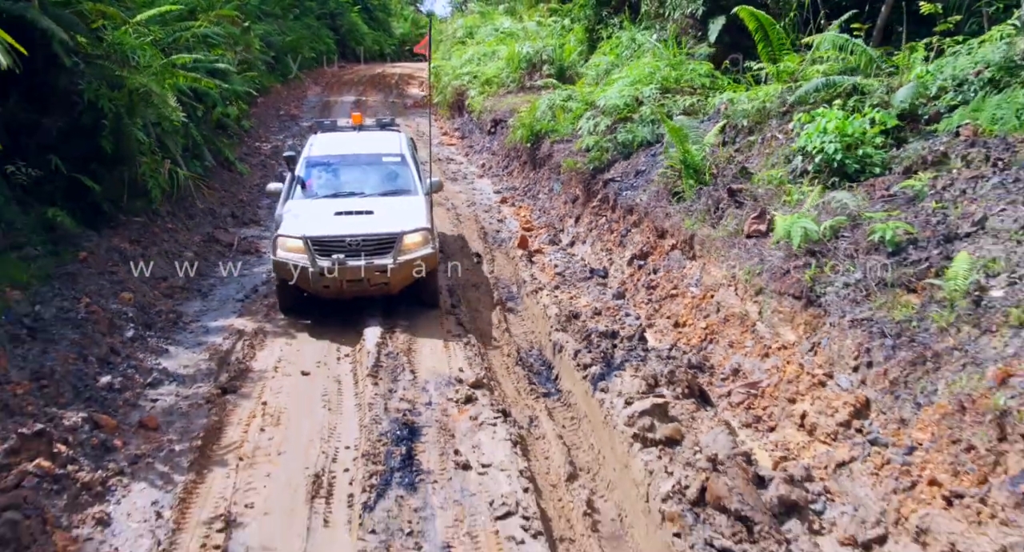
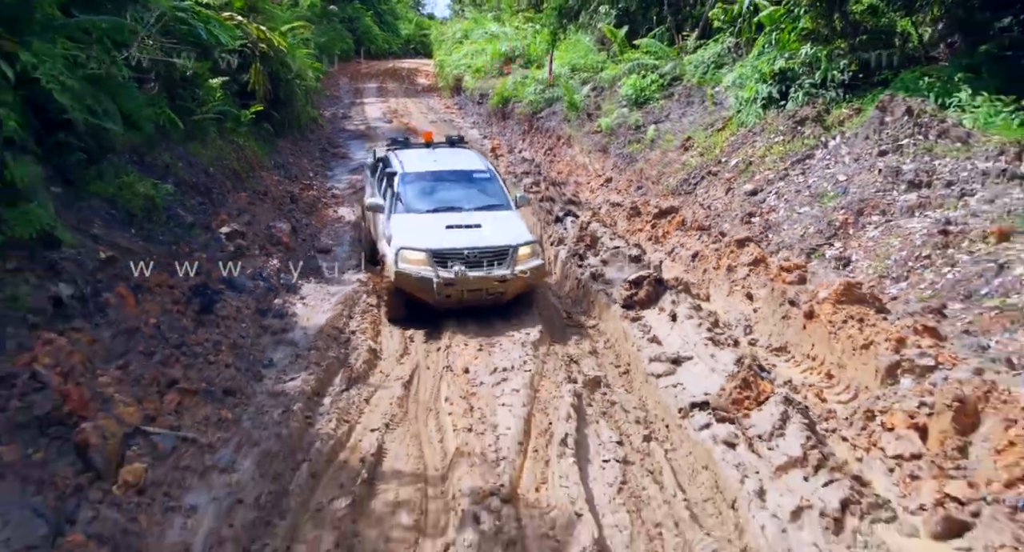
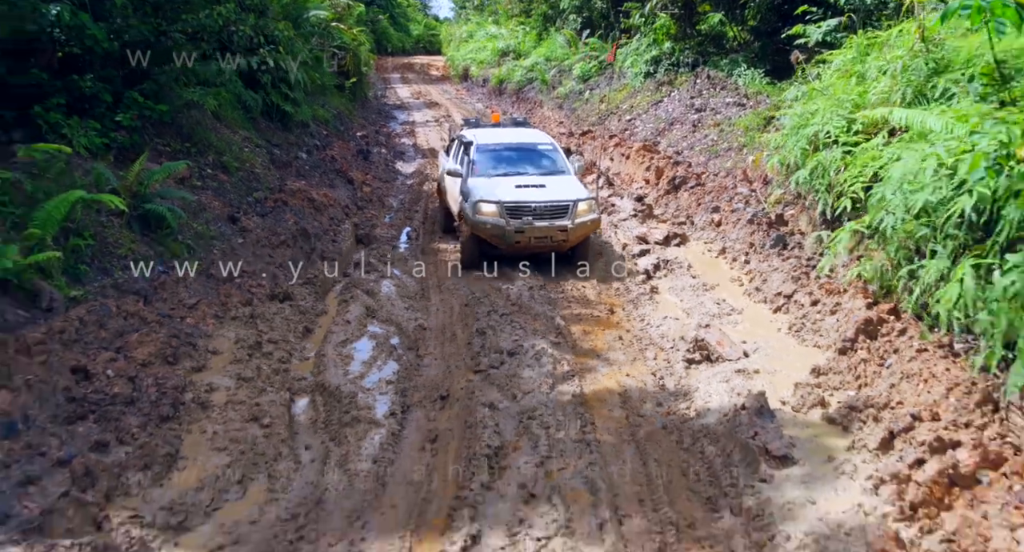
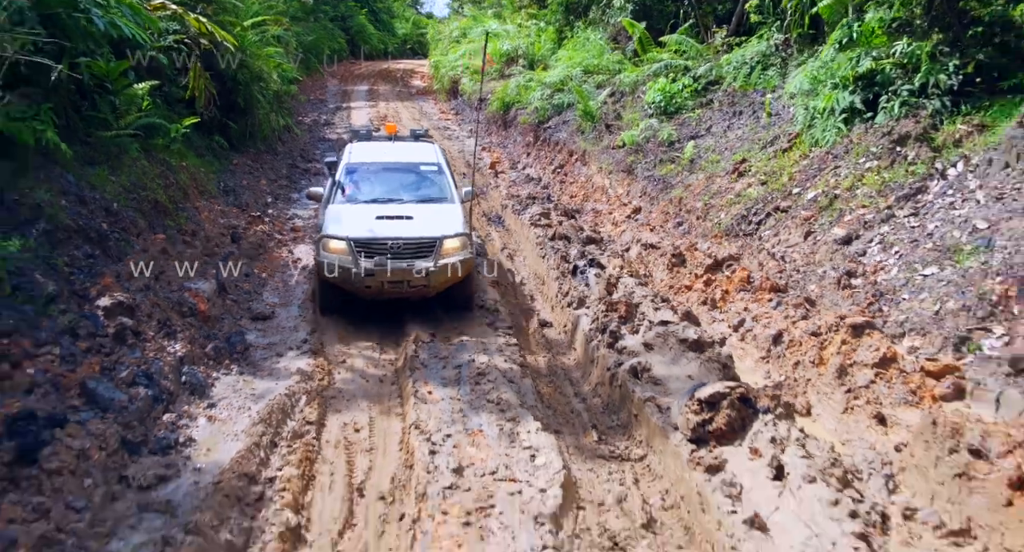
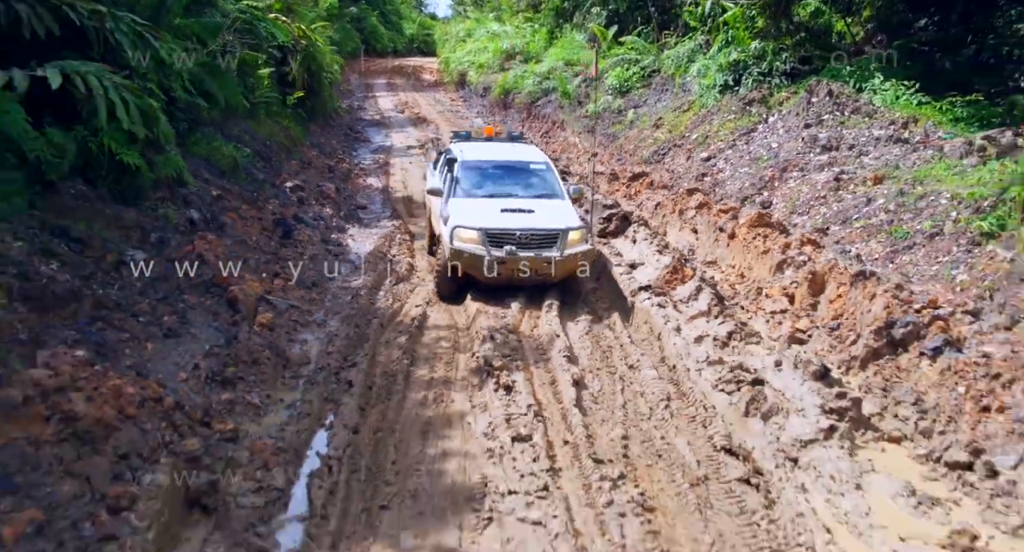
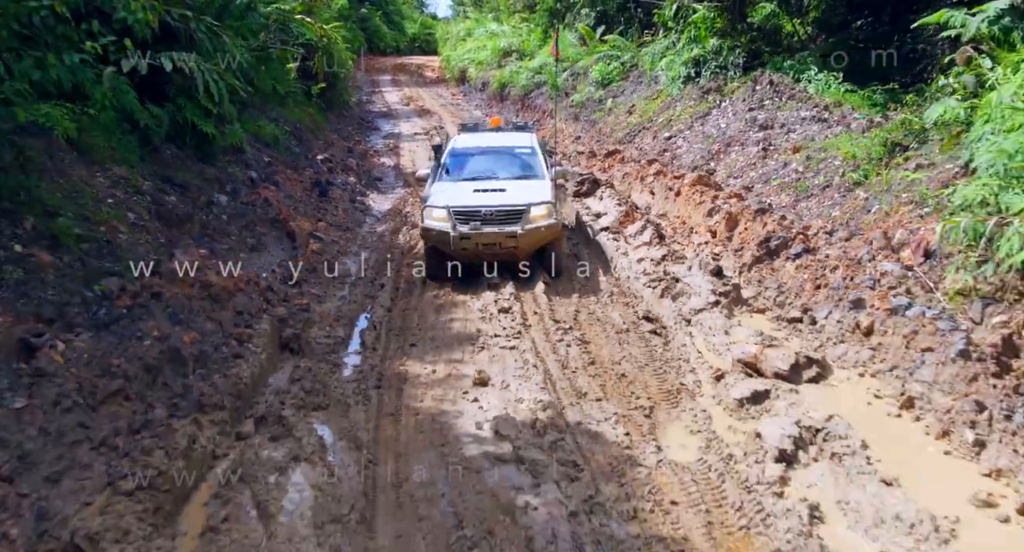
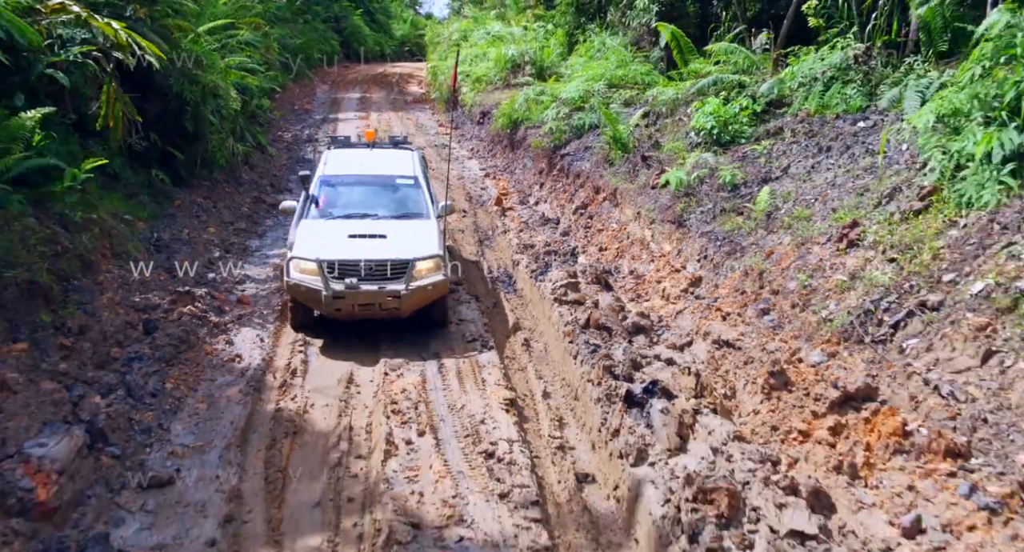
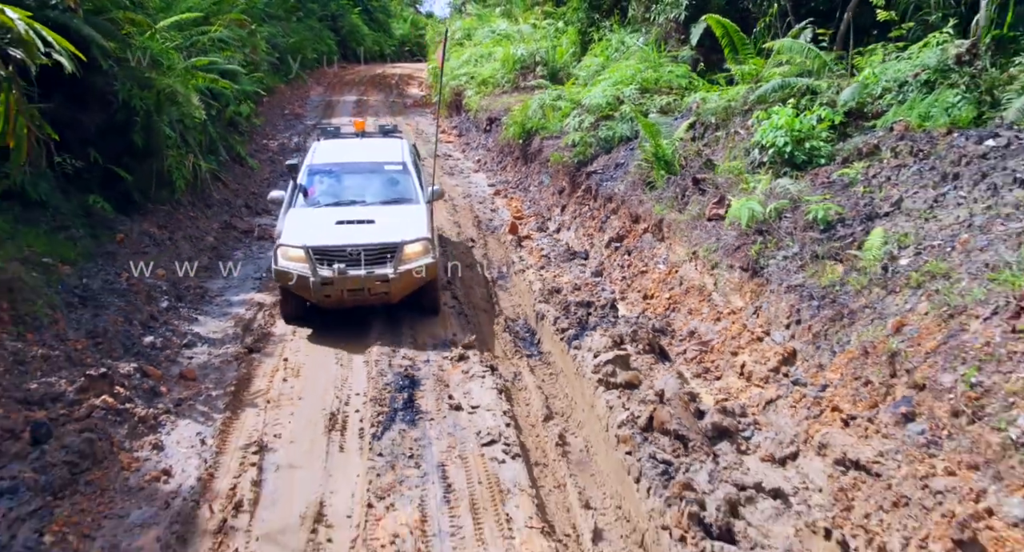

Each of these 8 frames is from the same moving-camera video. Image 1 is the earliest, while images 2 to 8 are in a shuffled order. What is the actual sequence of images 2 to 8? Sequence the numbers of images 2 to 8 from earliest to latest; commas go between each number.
8, 7, 4, 2, 5, 6, 3
